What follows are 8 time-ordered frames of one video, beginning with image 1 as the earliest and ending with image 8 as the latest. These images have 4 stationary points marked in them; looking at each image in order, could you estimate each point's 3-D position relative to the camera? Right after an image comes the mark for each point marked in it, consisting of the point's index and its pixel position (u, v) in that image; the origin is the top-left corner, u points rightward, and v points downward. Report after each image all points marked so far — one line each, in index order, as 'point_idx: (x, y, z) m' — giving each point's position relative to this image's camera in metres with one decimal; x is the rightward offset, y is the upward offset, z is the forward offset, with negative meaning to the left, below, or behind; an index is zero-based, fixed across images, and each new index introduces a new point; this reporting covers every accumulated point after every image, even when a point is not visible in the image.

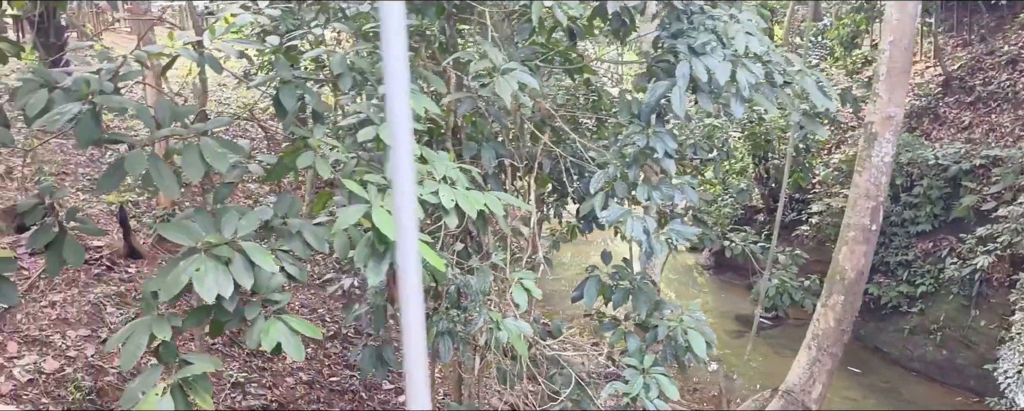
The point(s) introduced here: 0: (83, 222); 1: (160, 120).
0: (-2.5, -0.1, +4.6) m
1: (-1.6, +0.4, +3.7) m
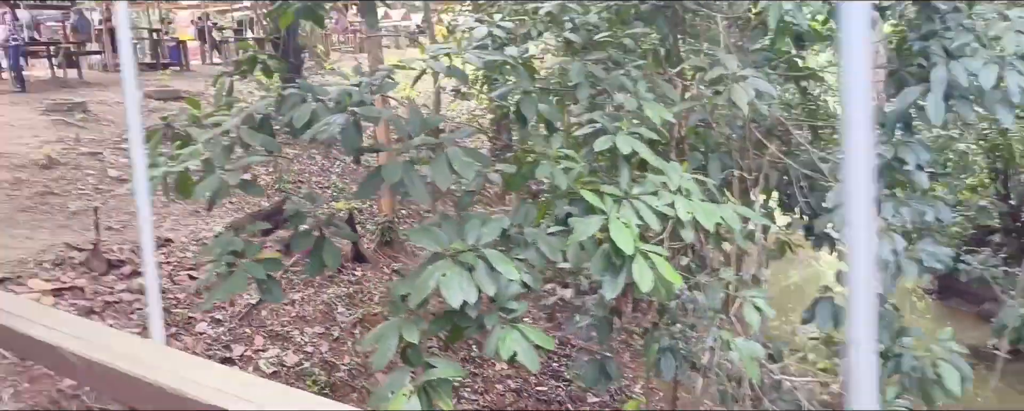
0: (-1.1, -0.1, +4.9) m
1: (-0.5, +0.4, +3.9) m
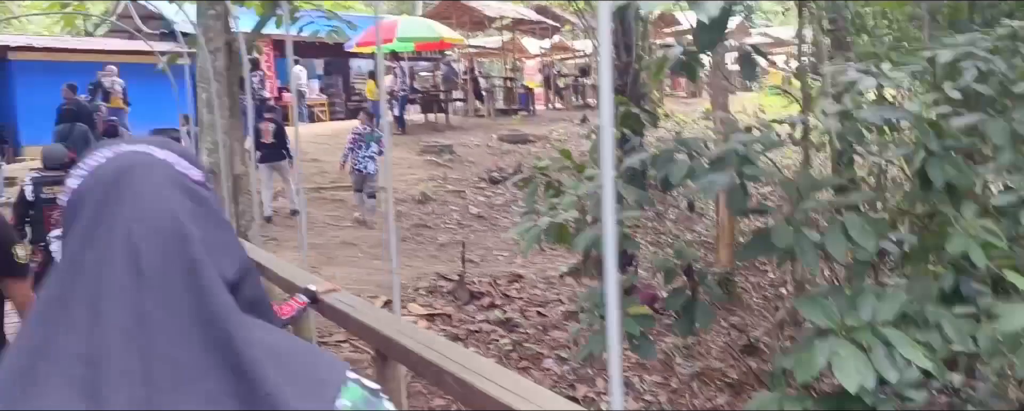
0: (+1.1, -0.5, +4.8) m
1: (+1.3, +0.1, +3.6) m
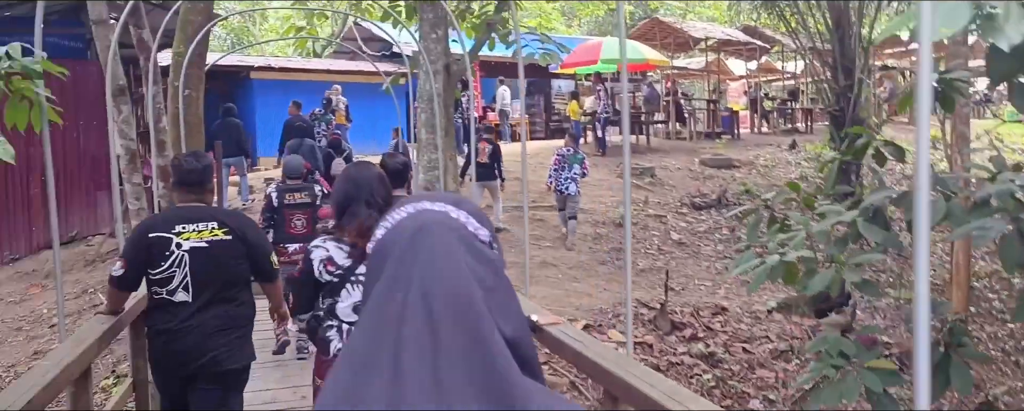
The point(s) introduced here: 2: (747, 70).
0: (+2.3, -0.7, +4.3) m
1: (+2.2, -0.2, +3.1) m
2: (+5.6, +3.3, +19.1) m
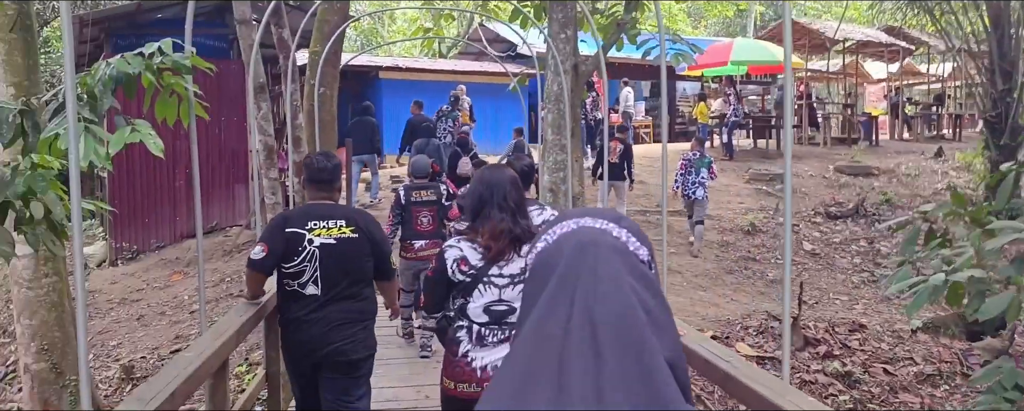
0: (+2.9, -0.8, +3.8) m
1: (+2.7, -0.2, +2.6) m
2: (+8.5, +3.0, +17.9) m
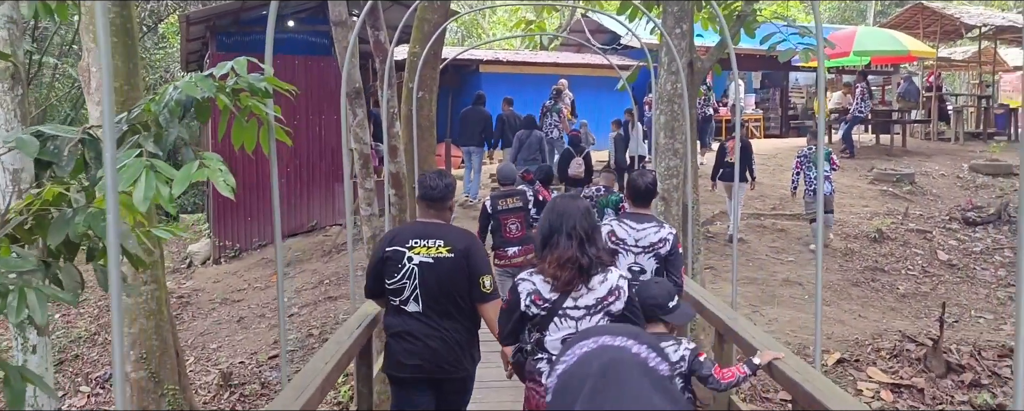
0: (+3.4, -0.9, +3.0) m
1: (+3.0, -0.4, +1.9) m
2: (+10.6, +3.0, +16.3) m
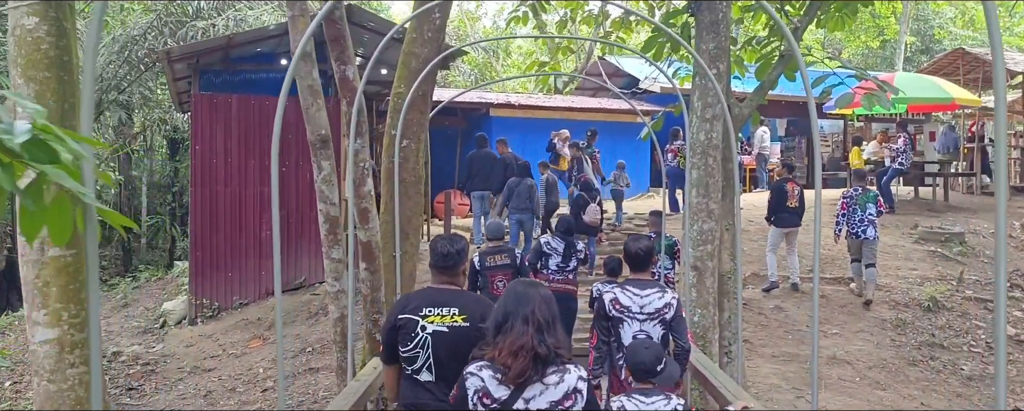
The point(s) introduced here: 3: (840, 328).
0: (+3.4, -1.2, +2.0) m
1: (+3.0, -0.6, +0.9) m
2: (+10.8, +1.9, +15.4) m
3: (+3.1, -1.1, +7.5) m
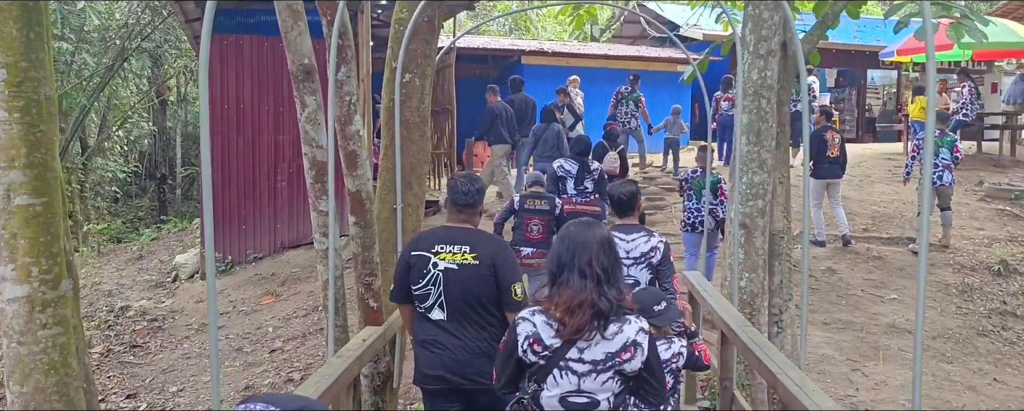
0: (+3.3, -1.1, +1.3) m
1: (+2.9, -0.6, +0.2) m
2: (+11.4, +2.6, +14.2) m
3: (+3.3, -0.7, +6.8) m
